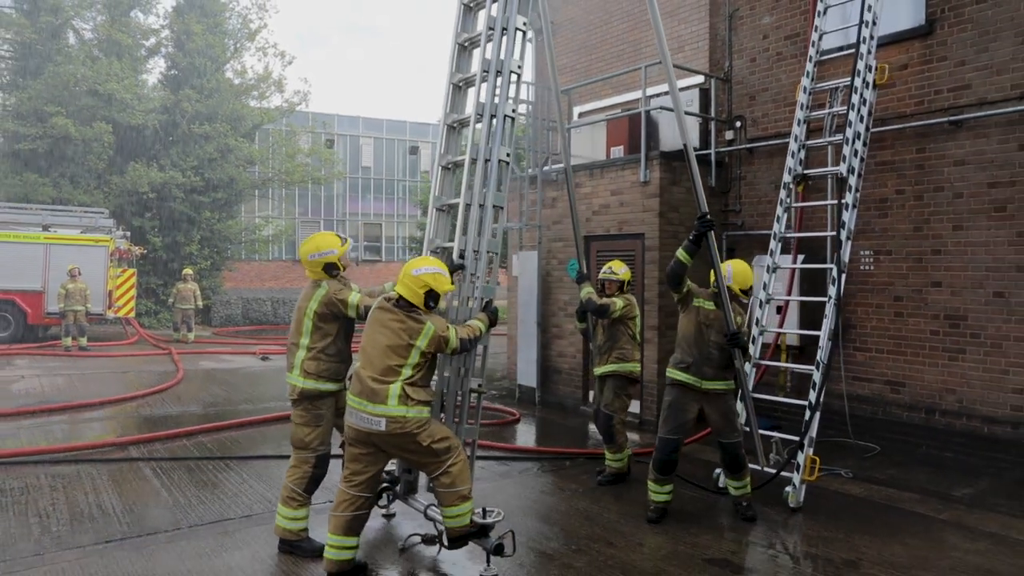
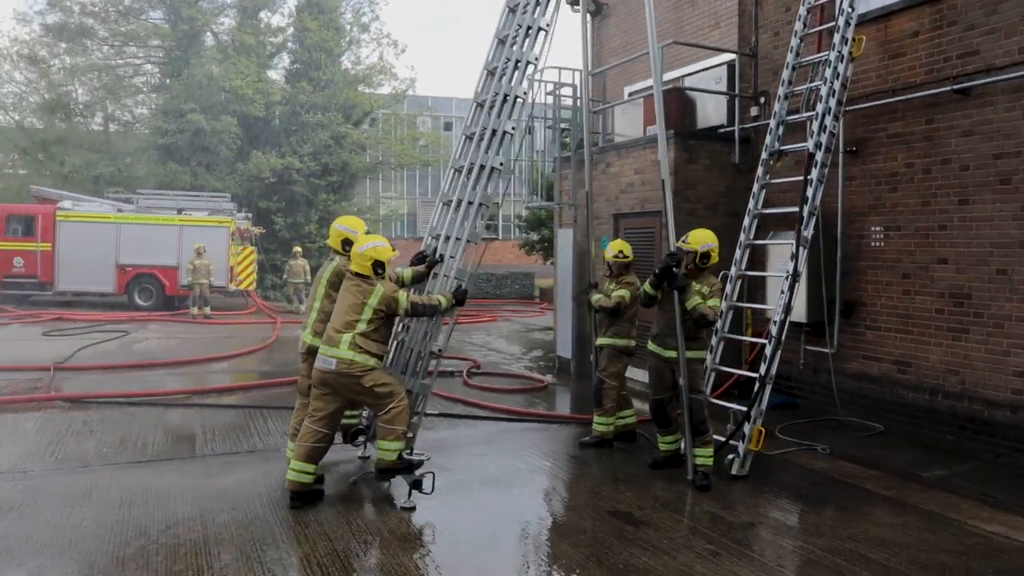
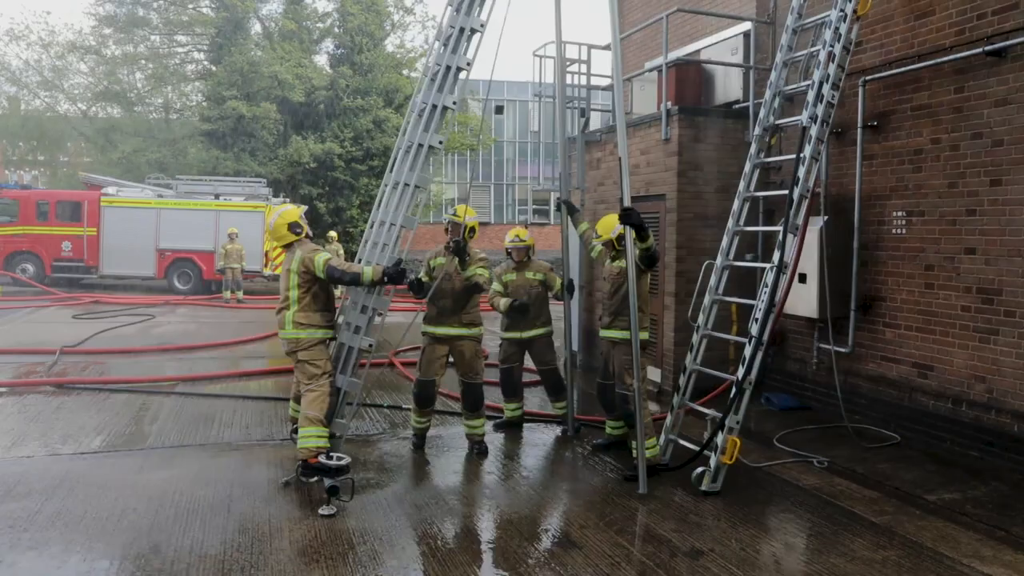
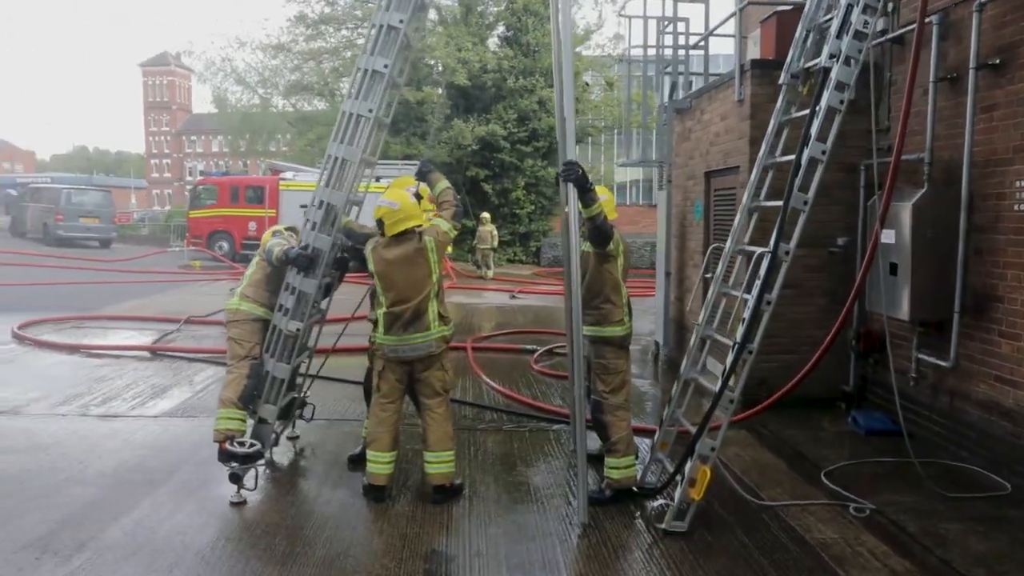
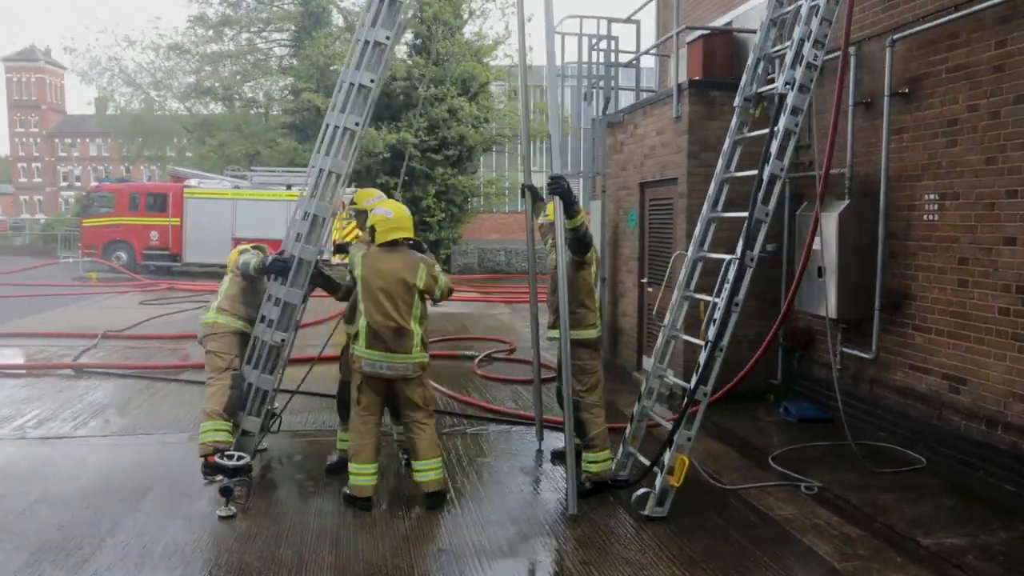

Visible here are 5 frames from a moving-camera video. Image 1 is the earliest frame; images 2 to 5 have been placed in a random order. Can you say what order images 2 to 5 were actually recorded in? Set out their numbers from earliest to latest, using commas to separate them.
2, 3, 5, 4
